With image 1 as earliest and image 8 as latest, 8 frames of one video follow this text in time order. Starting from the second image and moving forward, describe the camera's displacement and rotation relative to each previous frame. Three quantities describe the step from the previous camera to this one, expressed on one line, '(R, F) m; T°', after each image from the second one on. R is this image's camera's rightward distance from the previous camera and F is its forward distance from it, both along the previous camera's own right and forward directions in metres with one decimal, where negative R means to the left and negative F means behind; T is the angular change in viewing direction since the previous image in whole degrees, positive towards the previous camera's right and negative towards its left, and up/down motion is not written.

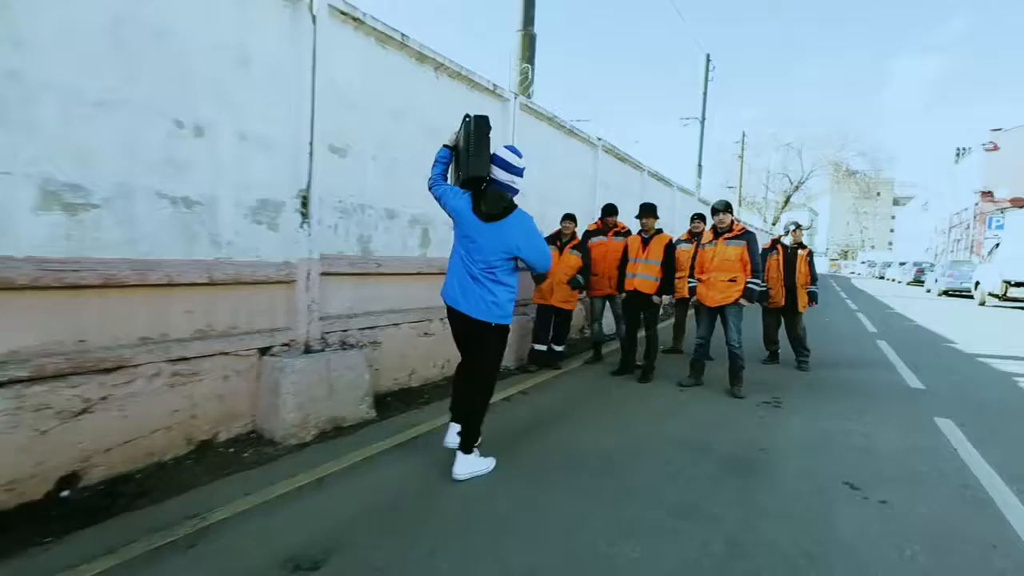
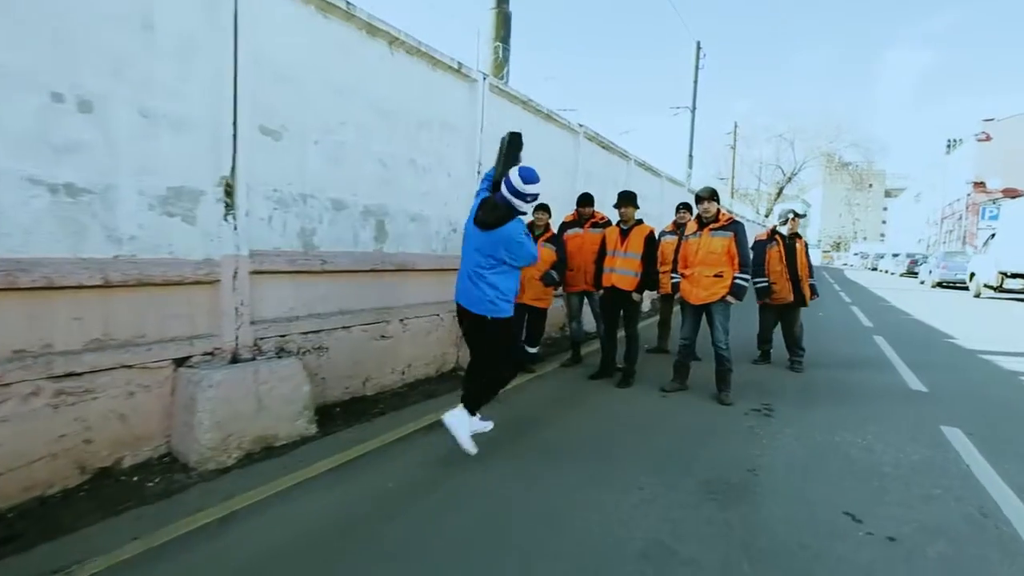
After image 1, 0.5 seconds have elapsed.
(+0.3, +0.6) m; +1°
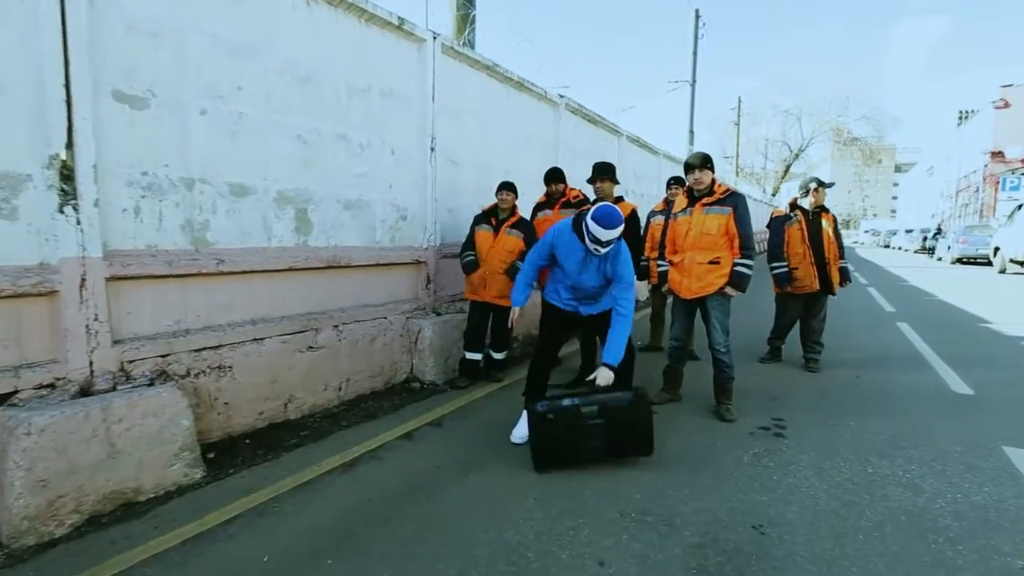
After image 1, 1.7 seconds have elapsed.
(+0.5, +1.0) m; -1°
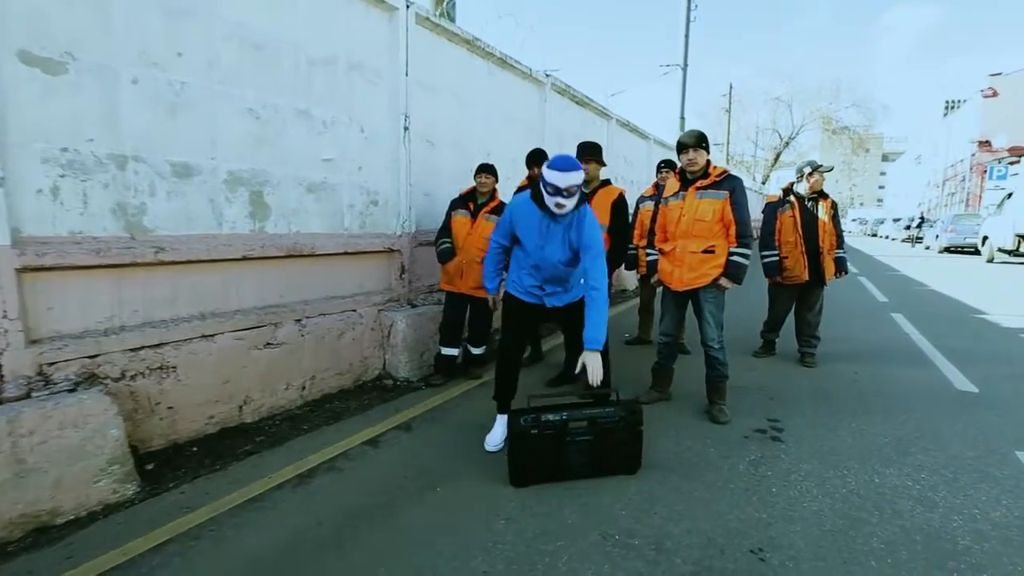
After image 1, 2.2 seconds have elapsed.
(+0.1, +0.4) m; +1°
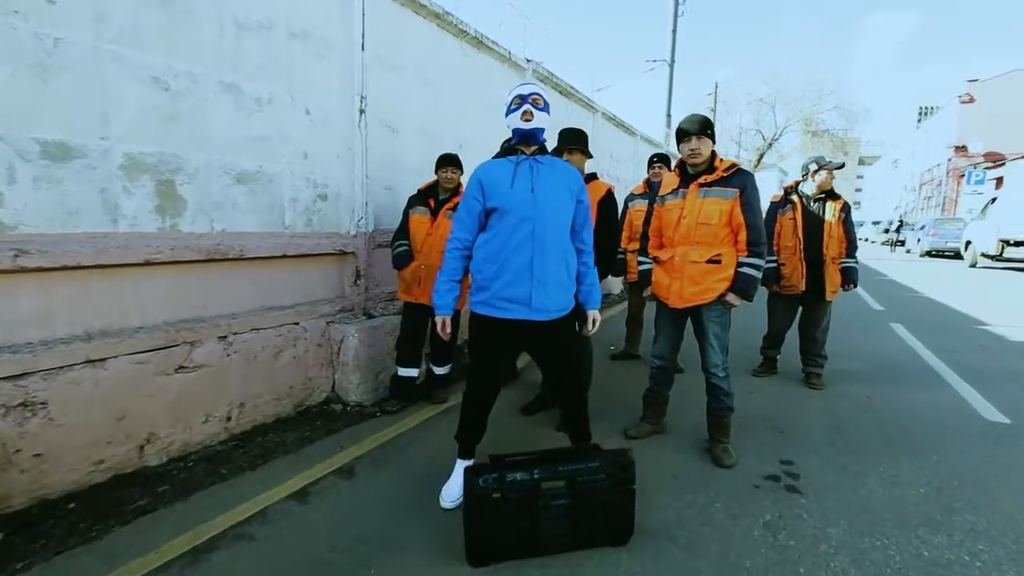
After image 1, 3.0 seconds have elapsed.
(+0.1, +0.7) m; +2°
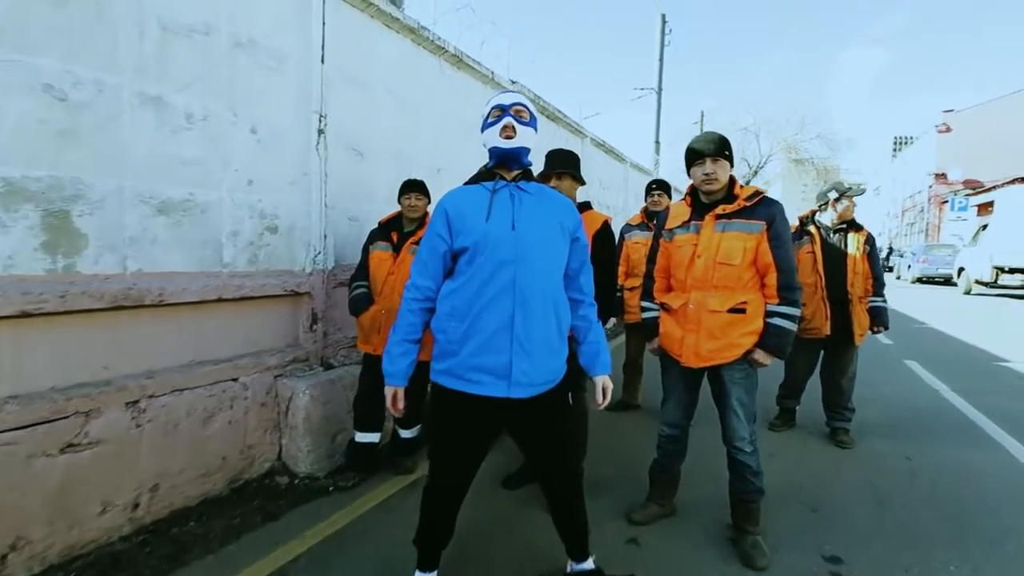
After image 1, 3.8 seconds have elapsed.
(+0.1, +0.6) m; +1°
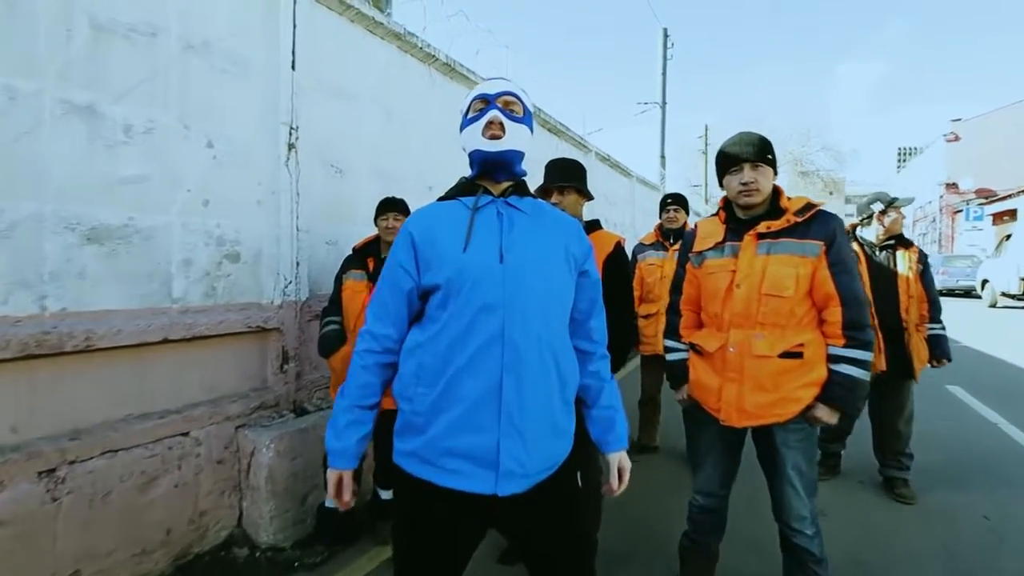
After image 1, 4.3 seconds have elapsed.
(+0.1, +0.5) m; -1°
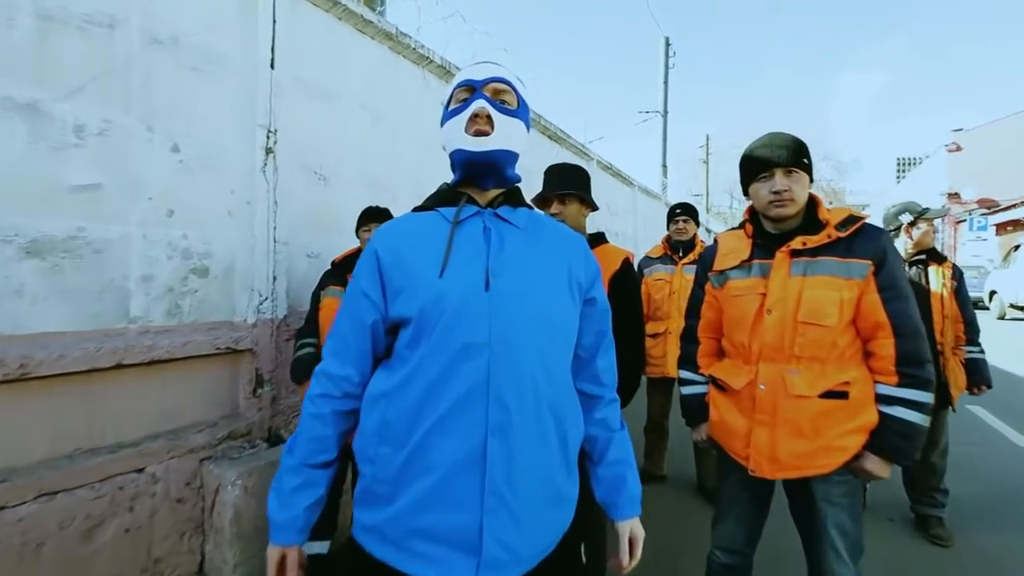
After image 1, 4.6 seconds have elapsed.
(0.0, +0.3) m; 0°
